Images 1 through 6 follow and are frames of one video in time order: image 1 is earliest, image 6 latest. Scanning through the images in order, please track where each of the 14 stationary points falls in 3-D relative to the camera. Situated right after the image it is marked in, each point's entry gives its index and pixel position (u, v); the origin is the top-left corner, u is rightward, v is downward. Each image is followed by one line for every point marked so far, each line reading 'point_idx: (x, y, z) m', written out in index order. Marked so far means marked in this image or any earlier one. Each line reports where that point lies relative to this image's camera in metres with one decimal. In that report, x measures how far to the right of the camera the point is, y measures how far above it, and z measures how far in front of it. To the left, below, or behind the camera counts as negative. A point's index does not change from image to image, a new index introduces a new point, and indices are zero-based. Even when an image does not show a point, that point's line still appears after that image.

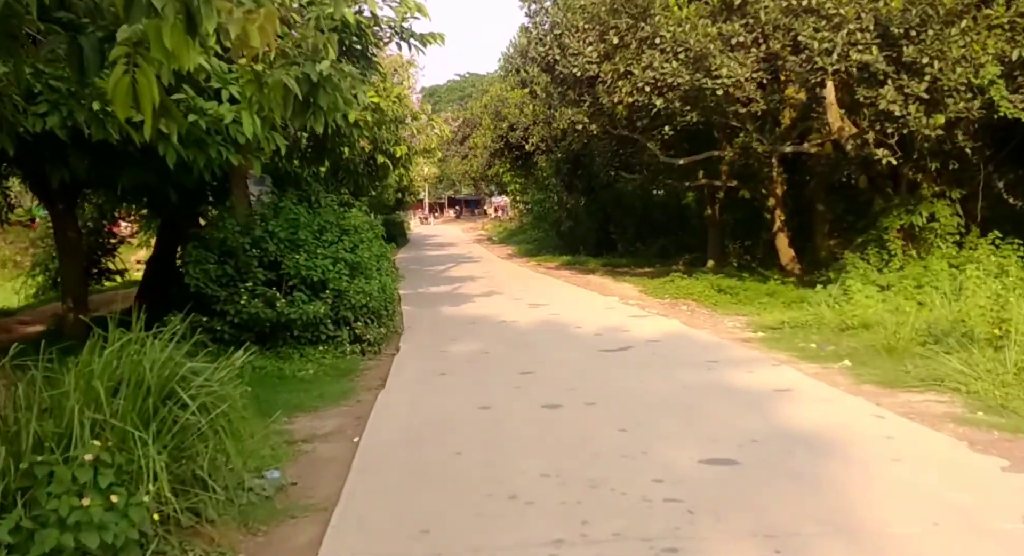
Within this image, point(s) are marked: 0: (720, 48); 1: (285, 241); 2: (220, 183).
0: (+3.1, +3.4, +14.3) m
1: (-2.3, +0.4, +9.9) m
2: (-3.2, +1.1, +10.6) m
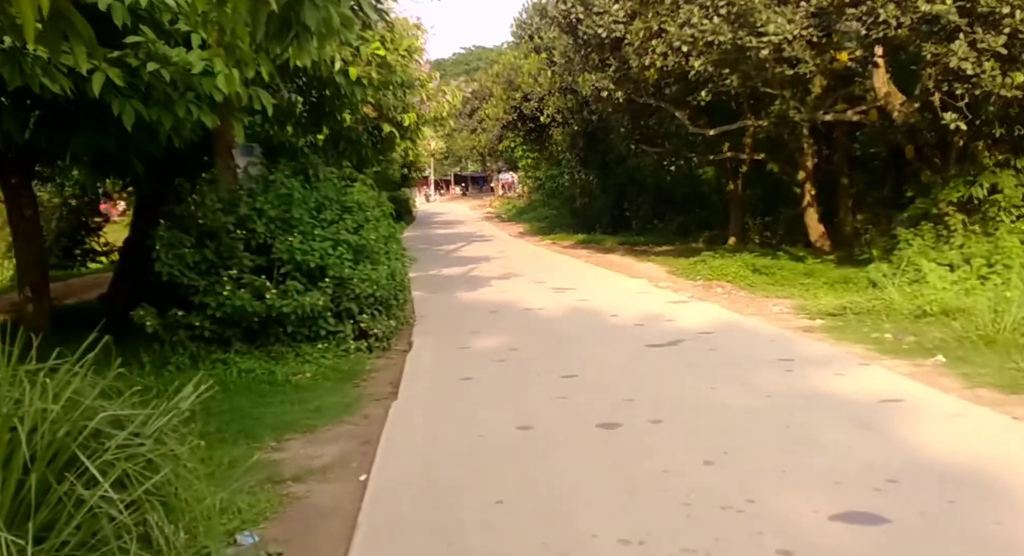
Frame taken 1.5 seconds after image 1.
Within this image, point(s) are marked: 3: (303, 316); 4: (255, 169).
0: (+3.3, +3.6, +12.9) m
1: (-2.0, +0.5, +8.6) m
2: (-3.0, +1.3, +9.3) m
3: (-1.8, -0.3, +8.4) m
4: (-2.4, +1.0, +9.4) m
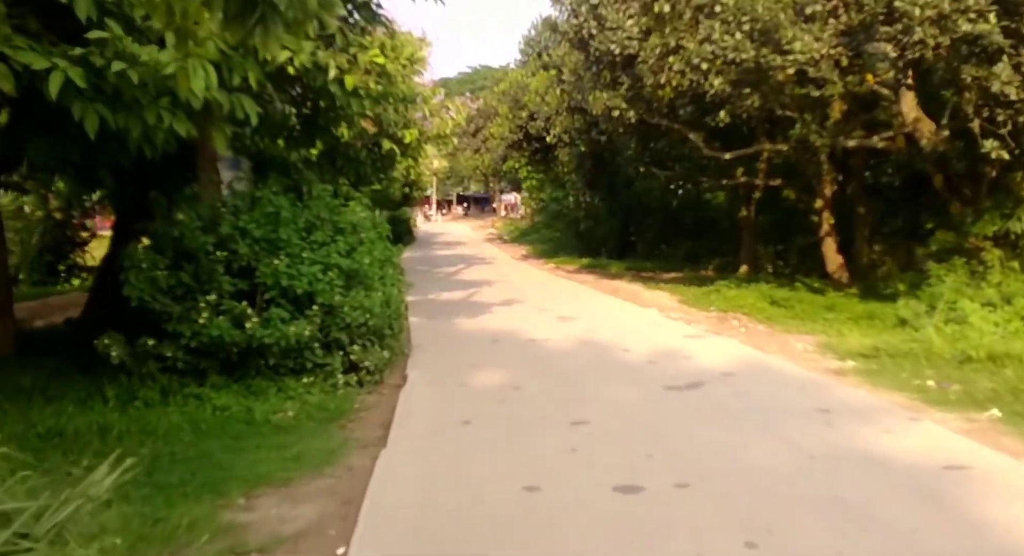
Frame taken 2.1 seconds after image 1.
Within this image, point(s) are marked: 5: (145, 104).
0: (+3.5, +3.2, +12.2) m
1: (-2.0, +0.3, +7.9) m
2: (-2.9, +1.1, +8.6) m
3: (-1.7, -0.5, +7.7) m
4: (-2.4, +0.8, +8.7) m
5: (-2.3, +1.1, +6.3) m
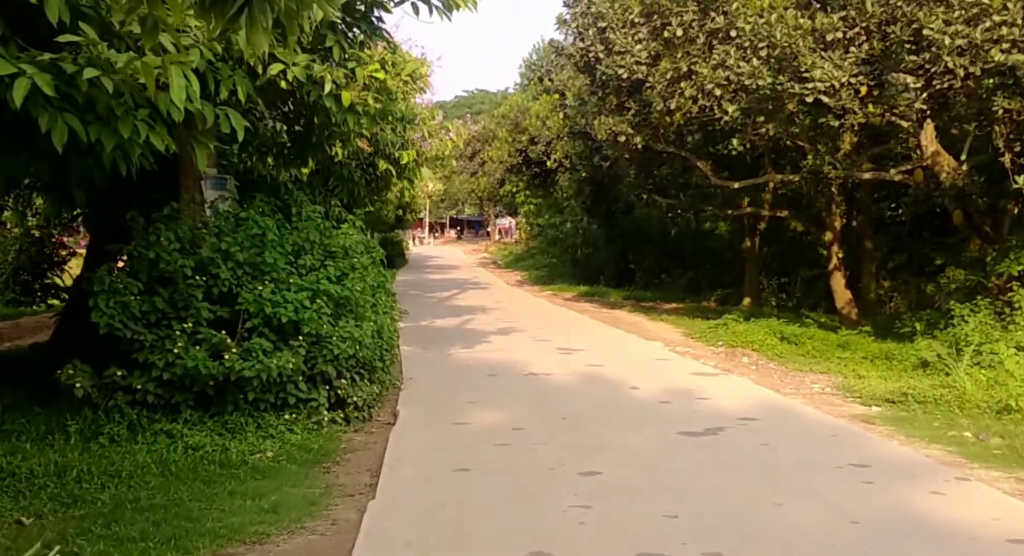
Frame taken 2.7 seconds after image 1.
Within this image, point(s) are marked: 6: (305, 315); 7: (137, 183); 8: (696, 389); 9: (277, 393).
0: (+3.5, +2.8, +11.7) m
1: (-1.9, +0.1, +7.3) m
2: (-2.8, +0.9, +8.0) m
3: (-1.7, -0.7, +7.0) m
4: (-2.3, +0.6, +8.1) m
5: (-2.2, +0.9, +5.7) m
6: (-1.5, -0.3, +7.2) m
7: (-3.2, +0.8, +8.4) m
8: (+1.7, -1.0, +9.0) m
9: (-1.7, -0.8, +7.2) m
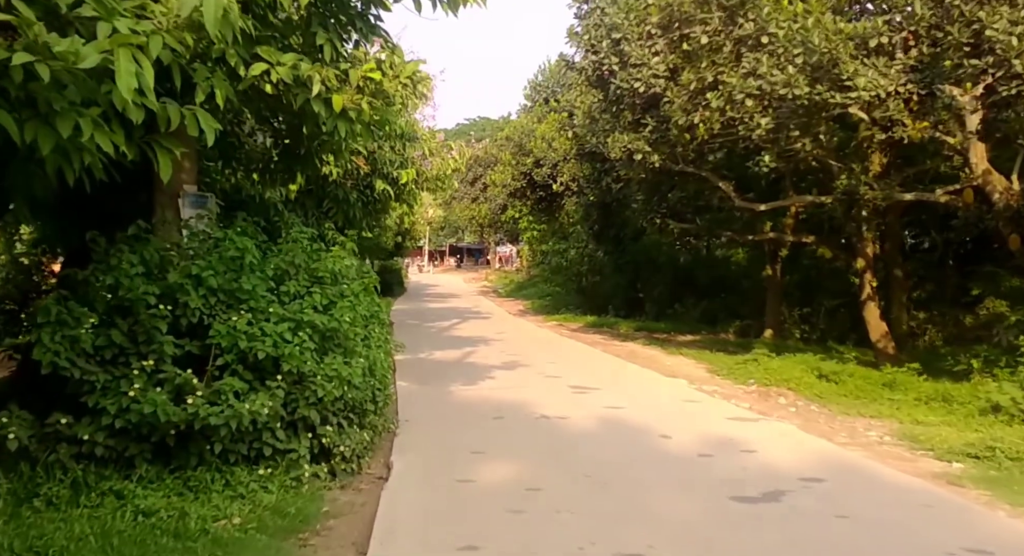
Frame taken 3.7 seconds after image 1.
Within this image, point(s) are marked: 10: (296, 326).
0: (+3.7, +2.4, +10.7) m
1: (-1.8, -0.1, +6.2) m
2: (-2.7, +0.7, +6.9) m
3: (-1.6, -0.9, +5.9) m
4: (-2.2, +0.4, +7.0) m
5: (-2.1, +0.8, +4.6) m
6: (-1.4, -0.4, +6.1) m
7: (-3.1, +0.6, +7.3) m
8: (+1.8, -1.3, +7.8) m
9: (-1.6, -1.0, +6.0) m
10: (-1.4, -0.3, +6.3) m
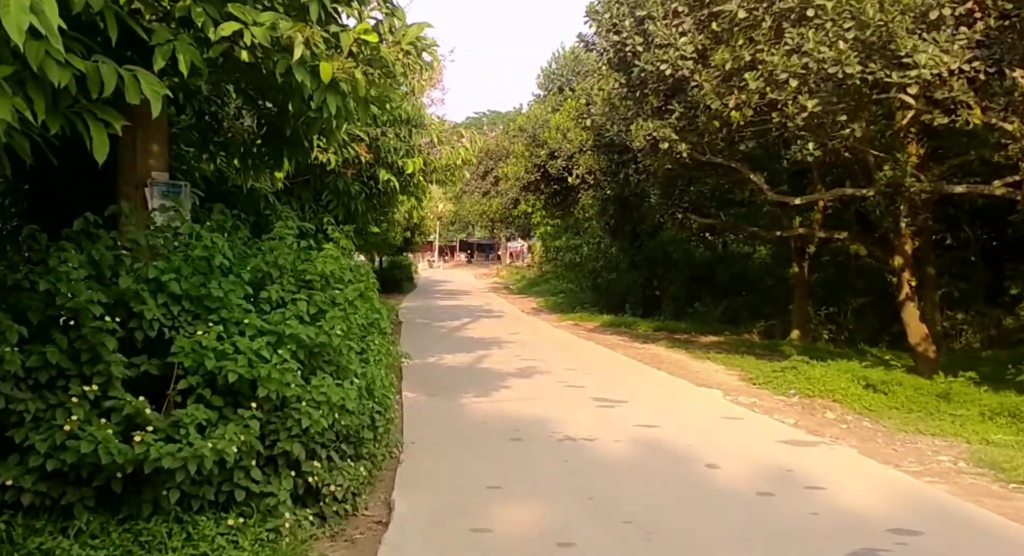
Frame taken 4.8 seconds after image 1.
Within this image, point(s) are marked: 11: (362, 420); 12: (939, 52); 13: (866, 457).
0: (+3.9, +2.4, +9.5) m
1: (-1.7, -0.1, +5.1) m
2: (-2.6, +0.7, +5.8) m
3: (-1.5, -1.0, +4.8) m
4: (-2.1, +0.4, +5.9) m
5: (-2.0, +0.8, +3.5) m
6: (-1.2, -0.5, +5.0) m
7: (-2.9, +0.6, +6.2) m
8: (+1.9, -1.3, +6.7) m
9: (-1.5, -1.0, +4.9) m
10: (-1.2, -0.3, +5.2) m
11: (-0.8, -0.8, +5.8) m
12: (+4.0, +2.1, +9.1) m
13: (+2.9, -1.4, +8.0) m
